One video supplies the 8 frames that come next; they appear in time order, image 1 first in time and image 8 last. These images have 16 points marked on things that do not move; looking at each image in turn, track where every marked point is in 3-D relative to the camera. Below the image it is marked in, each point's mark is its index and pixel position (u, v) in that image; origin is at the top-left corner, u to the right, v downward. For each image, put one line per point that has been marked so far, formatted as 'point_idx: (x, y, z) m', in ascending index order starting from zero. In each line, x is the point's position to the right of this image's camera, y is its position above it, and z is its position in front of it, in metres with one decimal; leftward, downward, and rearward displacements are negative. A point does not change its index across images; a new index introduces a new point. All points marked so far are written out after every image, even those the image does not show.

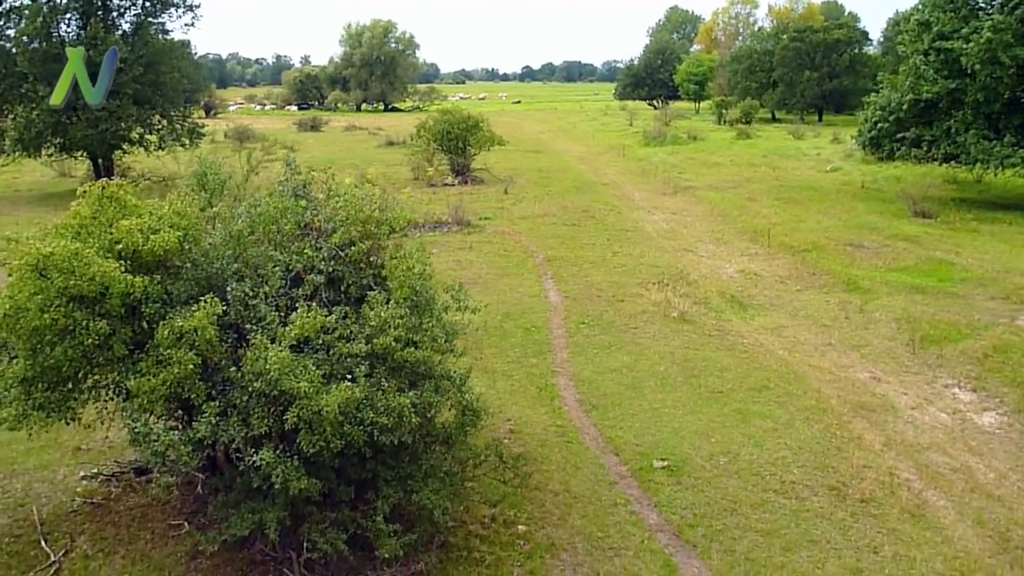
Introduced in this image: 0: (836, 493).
0: (+4.7, -2.9, +13.8) m
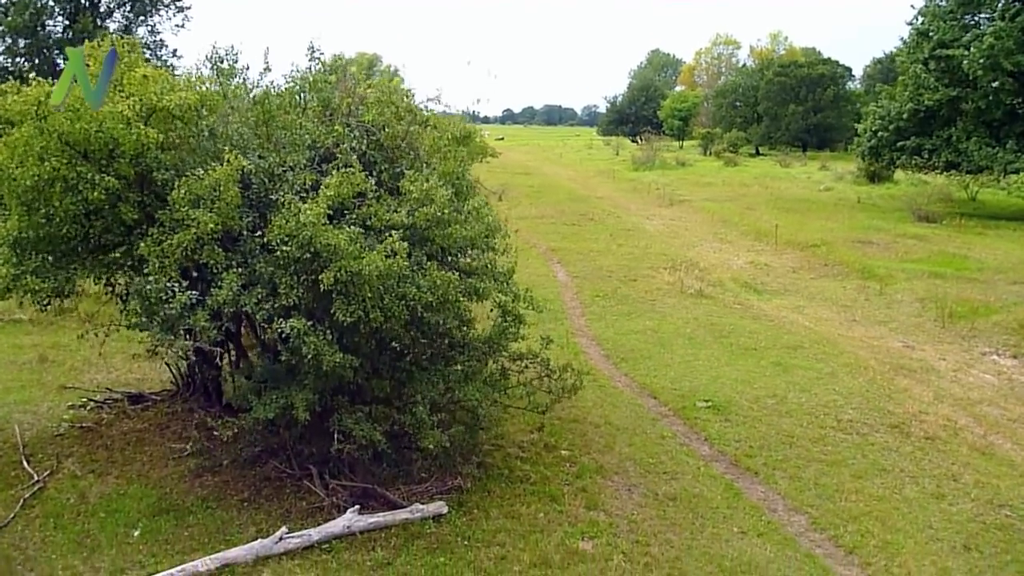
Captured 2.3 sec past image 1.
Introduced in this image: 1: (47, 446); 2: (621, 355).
0: (+5.2, -1.9, +12.7) m
1: (-5.5, -1.9, +11.1) m
2: (+1.9, -1.1, +16.3) m
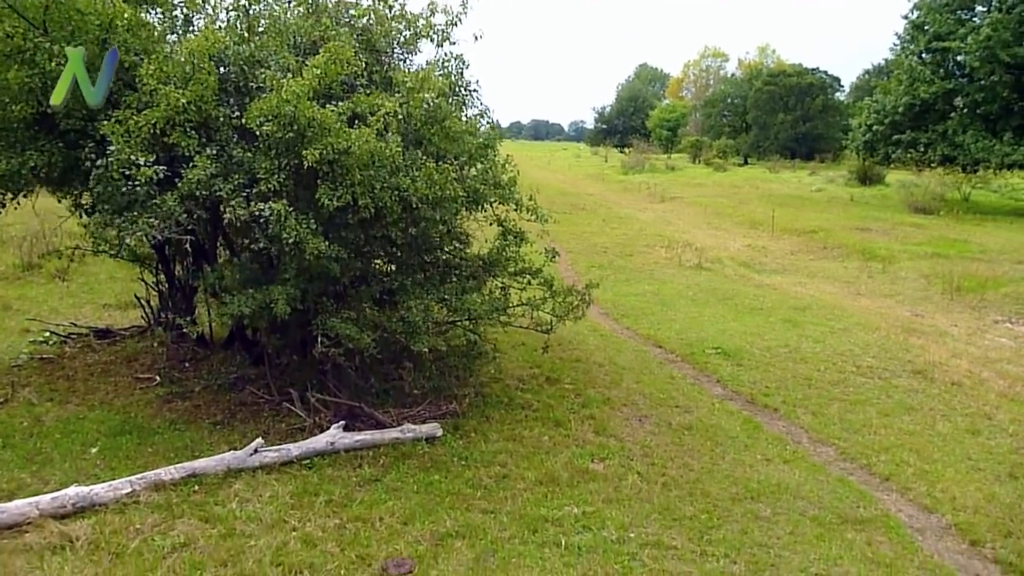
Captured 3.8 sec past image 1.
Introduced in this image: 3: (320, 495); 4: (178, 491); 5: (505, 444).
0: (+5.1, -1.1, +11.9) m
1: (-5.5, -0.9, +10.2) m
2: (+1.8, -0.4, +15.5) m
3: (-1.4, -1.5, +7.0) m
4: (-2.4, -1.5, +6.9) m
5: (-0.1, -1.4, +8.3) m
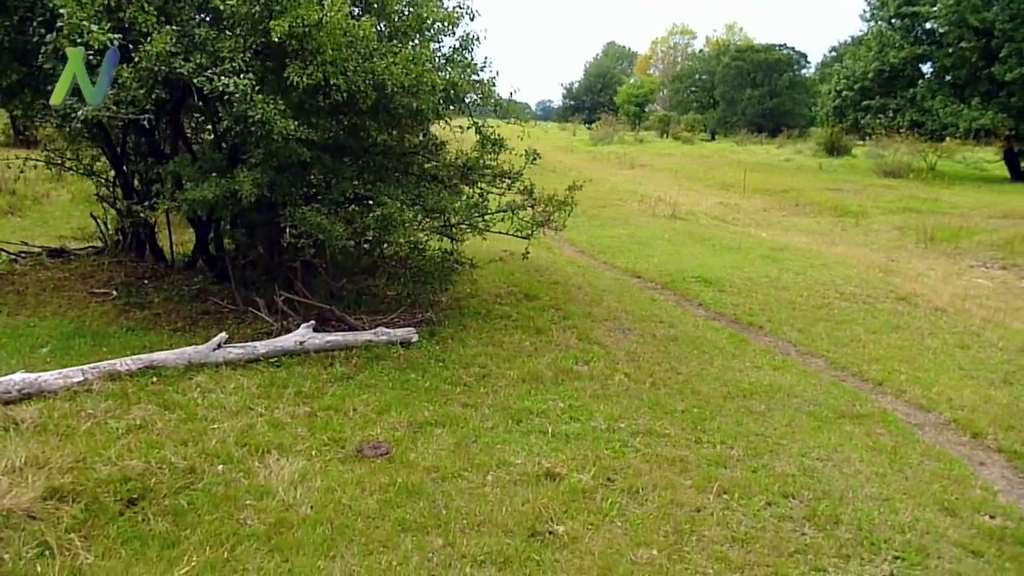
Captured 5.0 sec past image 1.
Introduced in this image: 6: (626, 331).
0: (+4.8, -0.2, +11.6) m
1: (-5.7, 0.0, +9.5) m
2: (+1.4, +0.6, +15.1) m
3: (-1.5, -0.7, +6.5) m
4: (-2.6, -0.6, +6.4) m
5: (-0.2, -0.5, +7.9) m
6: (+1.1, -0.4, +8.9) m
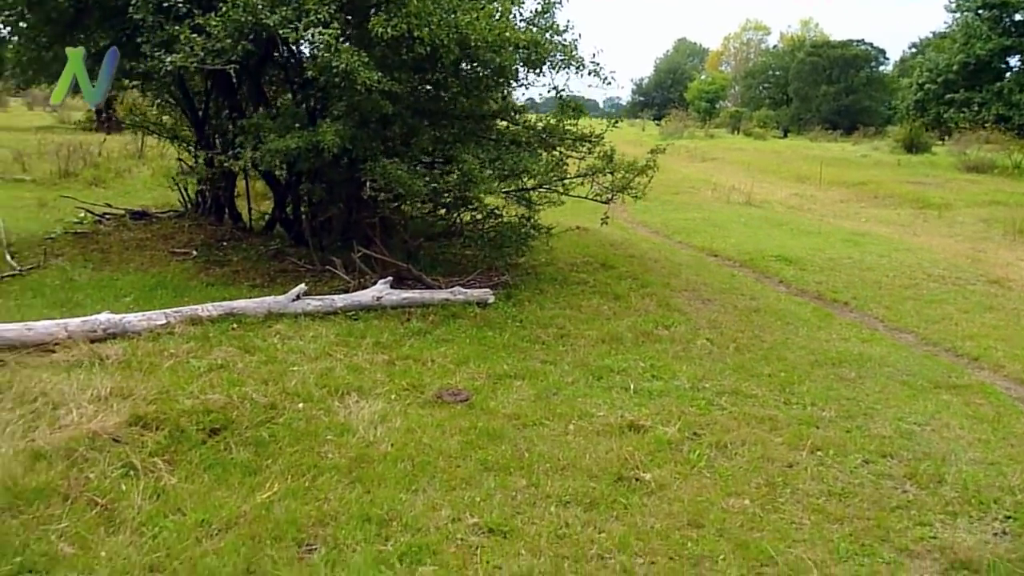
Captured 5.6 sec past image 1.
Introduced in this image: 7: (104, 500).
0: (+5.7, 0.0, +11.1) m
1: (-4.9, +0.4, +9.8) m
2: (+2.5, +0.9, +14.8) m
3: (-1.0, -0.3, +6.5) m
4: (-2.0, -0.3, +6.4) m
5: (+0.4, -0.2, +7.7) m
6: (+1.8, -0.1, +8.7) m
7: (-1.7, -0.9, +3.9) m
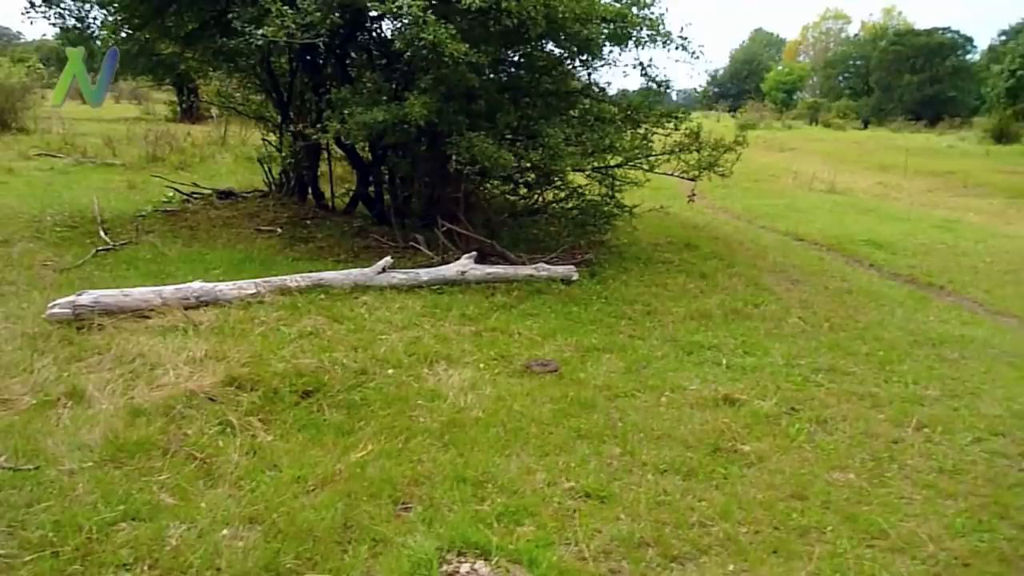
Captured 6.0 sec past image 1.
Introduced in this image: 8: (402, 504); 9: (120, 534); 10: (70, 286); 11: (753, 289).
0: (+6.6, +0.2, +10.6) m
1: (-4.1, +0.7, +10.0) m
2: (+3.7, +1.1, +14.5) m
3: (-0.4, -0.2, +6.4) m
4: (-1.4, -0.1, +6.5) m
5: (+1.1, 0.0, +7.6) m
6: (+2.5, +0.1, +8.5) m
7: (-1.3, -0.7, +3.9) m
8: (-0.4, -0.8, +3.6) m
9: (-1.3, -0.8, +3.2) m
10: (-3.4, 0.0, +7.2) m
11: (+2.0, 0.0, +7.8) m
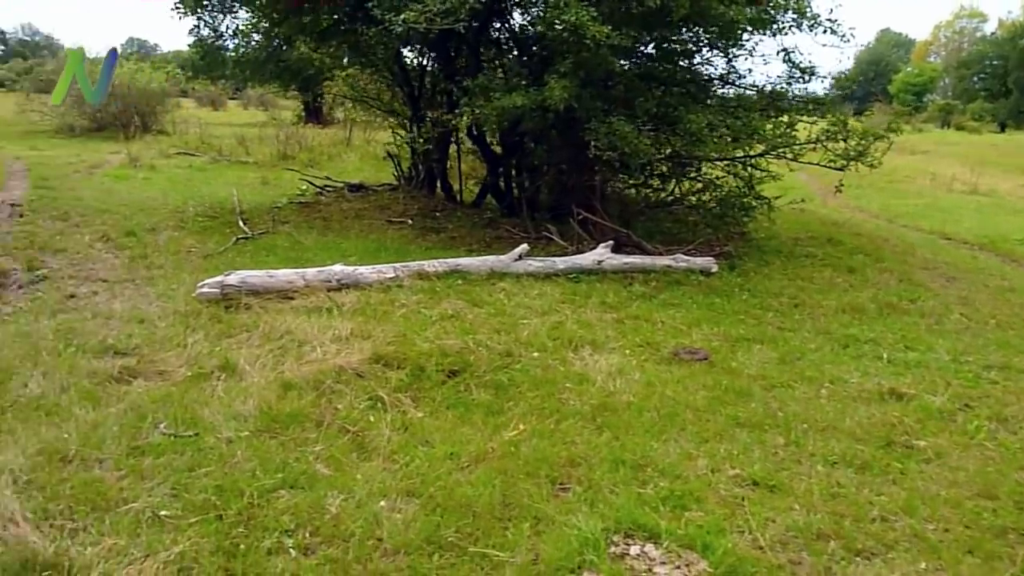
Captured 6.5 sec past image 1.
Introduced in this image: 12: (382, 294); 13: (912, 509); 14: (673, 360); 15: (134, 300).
0: (+8.0, +0.1, +9.6) m
1: (-2.7, +0.8, +10.2) m
2: (+5.6, +1.1, +13.8) m
3: (+0.5, -0.1, +6.3) m
4: (-0.5, 0.0, +6.4) m
5: (+2.1, +0.1, +7.3) m
6: (+3.7, +0.1, +8.0) m
7: (-0.6, -0.6, +3.9) m
8: (+0.2, -0.7, +3.4) m
9: (-0.8, -0.7, +3.2) m
10: (-2.3, +0.1, +7.4) m
11: (+3.1, 0.0, +7.4) m
12: (-0.8, 0.0, +6.0) m
13: (+1.4, -0.8, +3.4) m
14: (+0.9, -0.4, +5.0) m
15: (-2.5, -0.1, +6.2) m
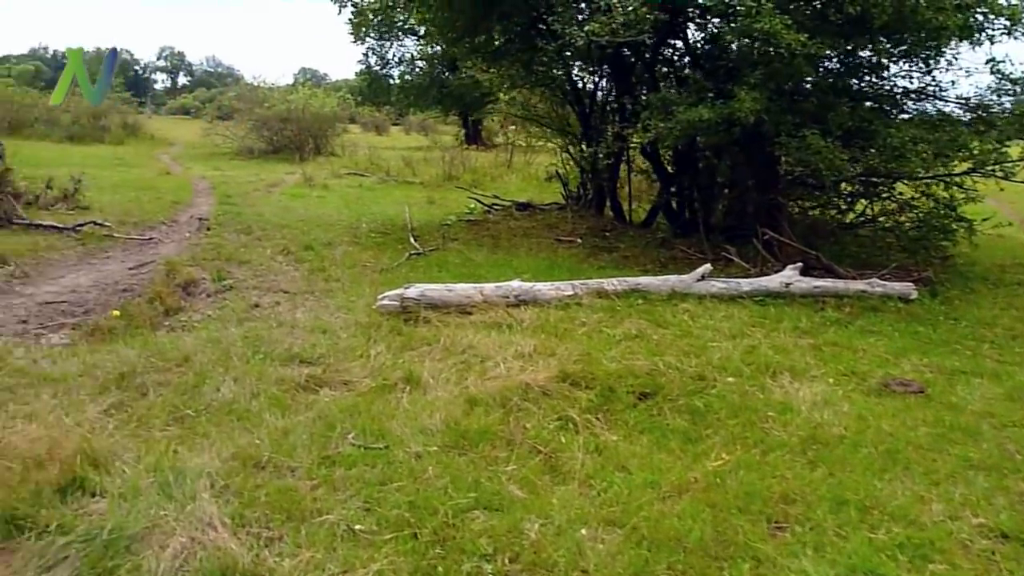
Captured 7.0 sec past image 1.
0: (+9.6, -0.3, +8.0) m
1: (-0.9, +0.6, +10.3) m
2: (+7.9, +0.6, +12.5) m
3: (+1.7, -0.2, +5.9) m
4: (+0.7, -0.1, +6.2) m
5: (+3.4, -0.2, +6.6) m
6: (+5.1, -0.2, +7.0) m
7: (+0.1, -0.6, +3.7) m
8: (+0.9, -0.8, +3.1) m
9: (-0.1, -0.7, +3.0) m
10: (-0.9, 0.0, +7.4) m
11: (+4.4, -0.2, +6.6) m
12: (+0.3, -0.1, +5.8) m
13: (+2.1, -0.9, +2.9) m
14: (+1.8, -0.5, +4.6) m
15: (-1.3, -0.2, +6.3) m
